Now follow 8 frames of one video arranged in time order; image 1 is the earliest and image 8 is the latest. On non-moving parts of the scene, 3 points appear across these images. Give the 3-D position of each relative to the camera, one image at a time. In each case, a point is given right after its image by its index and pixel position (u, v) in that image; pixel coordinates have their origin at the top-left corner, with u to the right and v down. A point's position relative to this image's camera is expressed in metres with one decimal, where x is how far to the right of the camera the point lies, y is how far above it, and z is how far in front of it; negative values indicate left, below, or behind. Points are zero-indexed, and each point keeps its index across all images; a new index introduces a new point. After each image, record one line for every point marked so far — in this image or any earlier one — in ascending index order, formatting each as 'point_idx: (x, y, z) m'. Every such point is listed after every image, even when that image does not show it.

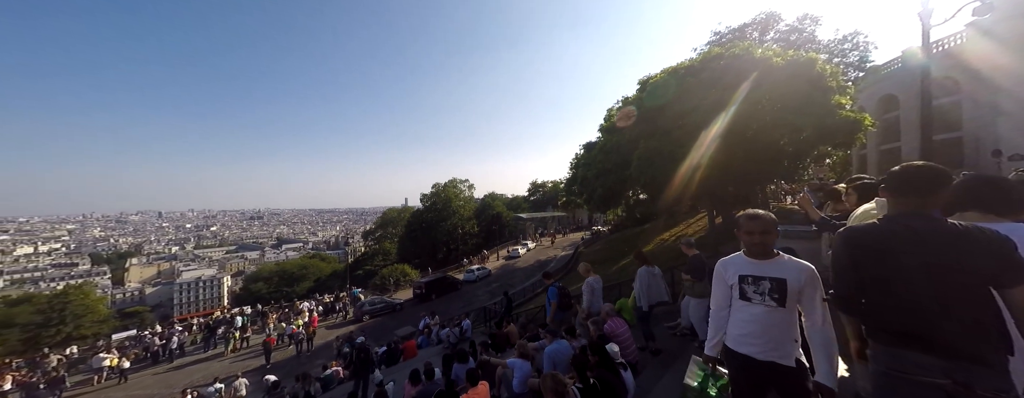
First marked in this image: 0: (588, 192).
0: (+4.2, +0.4, +16.9) m
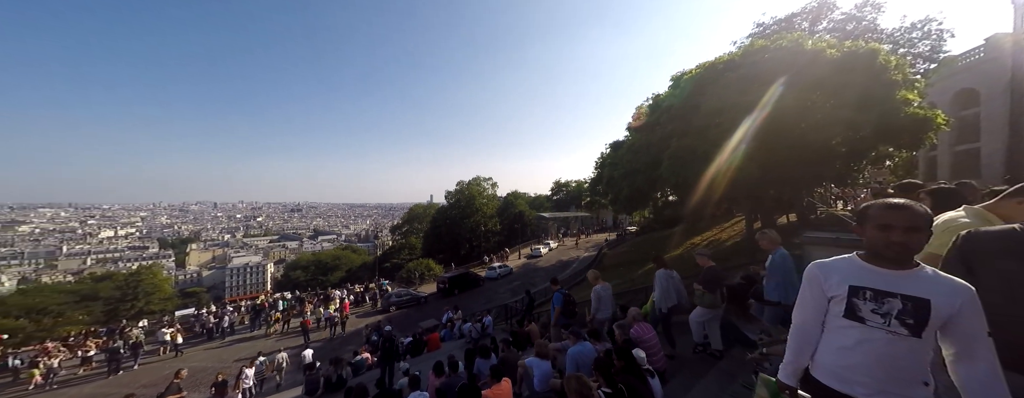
0: (+5.6, +0.4, +16.5) m
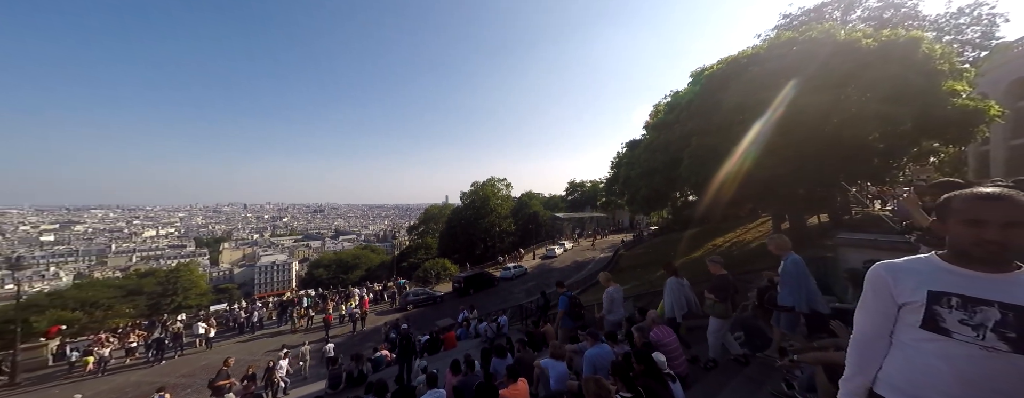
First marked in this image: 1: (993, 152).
0: (+6.4, +0.4, +16.3) m
1: (+25.1, +2.4, +16.2) m
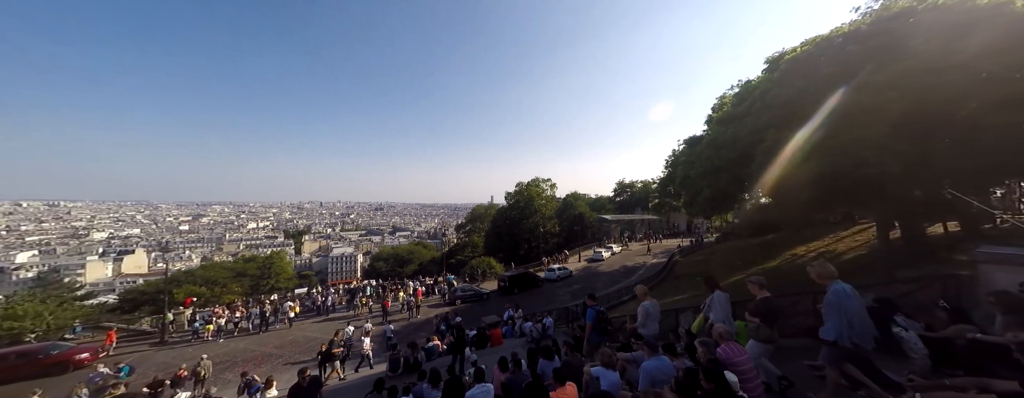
0: (+8.9, +0.3, +15.2) m
1: (+27.4, +2.1, +12.4) m
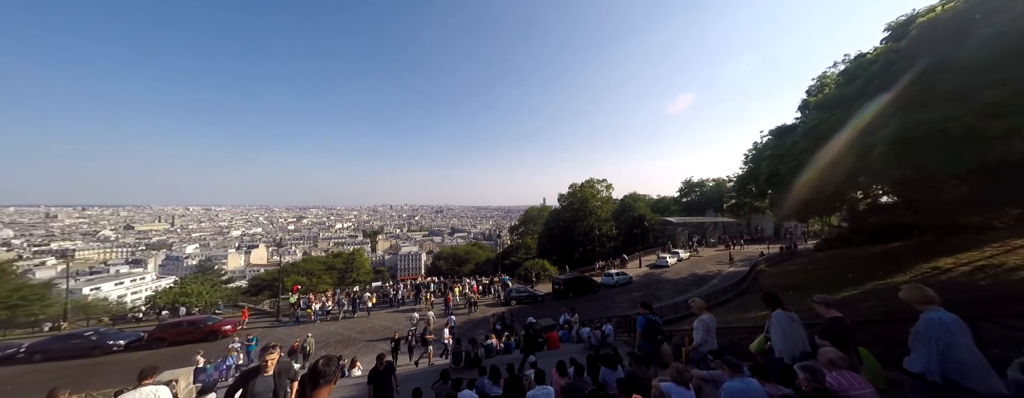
0: (+11.5, +0.3, +13.3) m
1: (+29.3, +2.2, +7.4) m
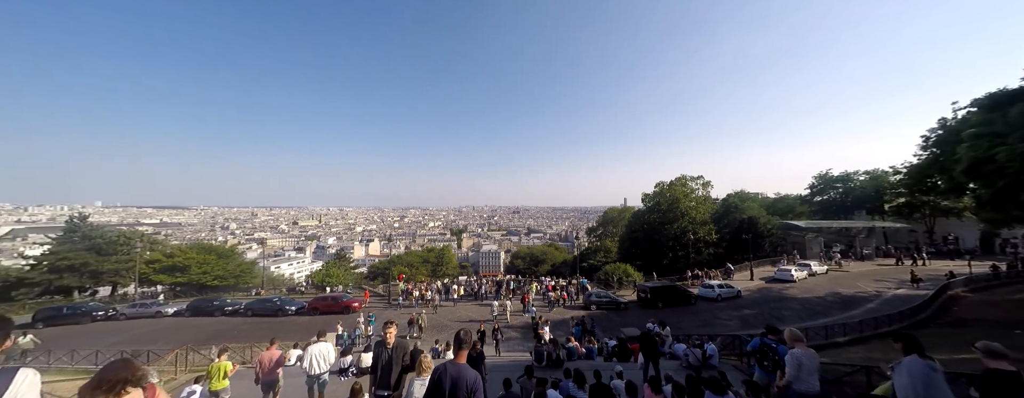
0: (+14.5, +0.3, +9.3) m
1: (+30.2, +2.5, -0.7) m
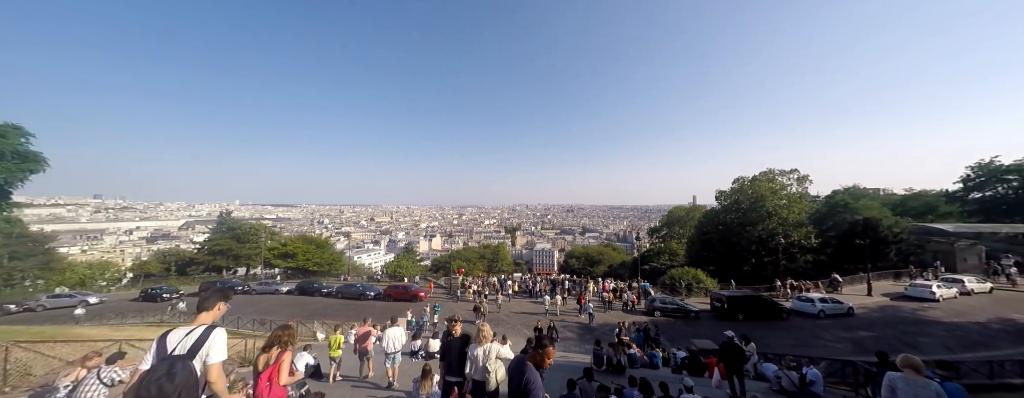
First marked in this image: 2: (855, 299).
0: (+16.0, +0.5, +6.0) m
1: (+29.7, +2.5, -6.7) m
2: (+20.1, -5.8, +18.0) m
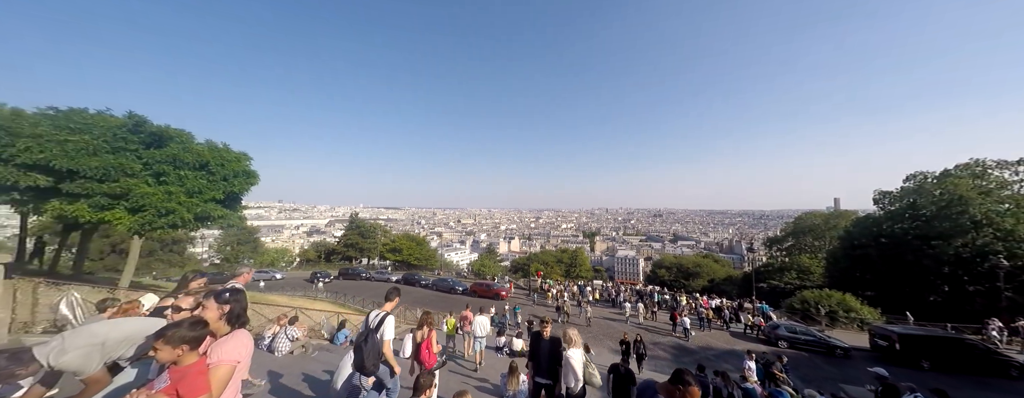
0: (+16.8, +0.5, +0.6) m
1: (+26.6, +2.7, -15.3) m
2: (+24.0, -5.9, +11.0) m
